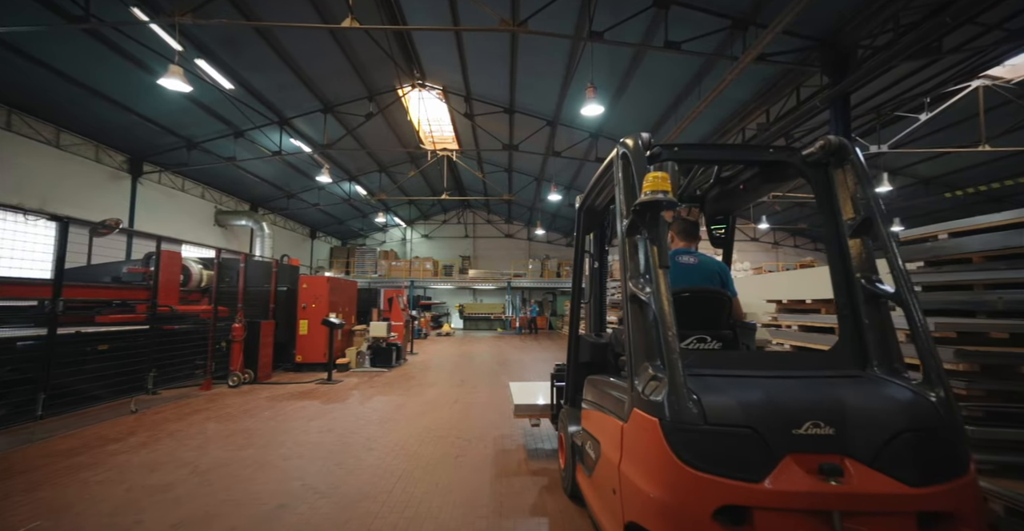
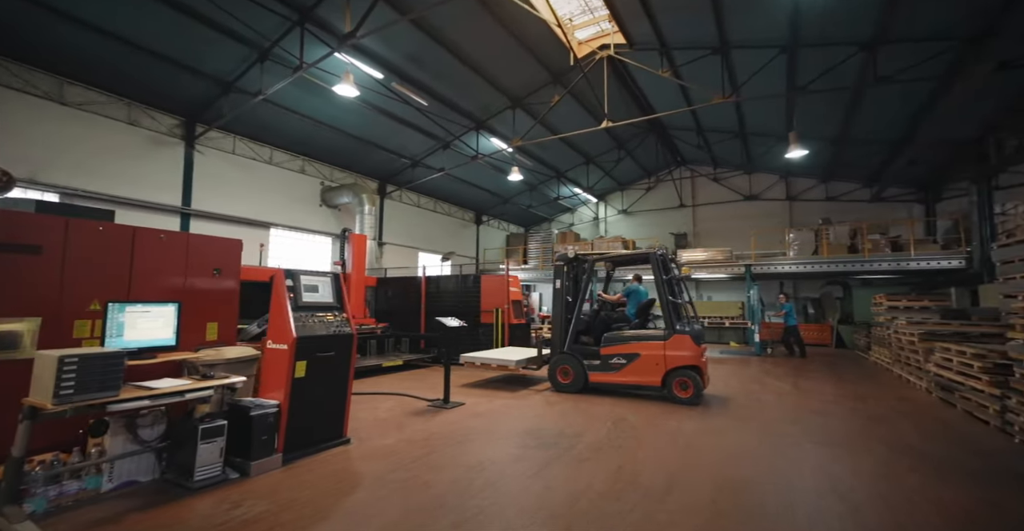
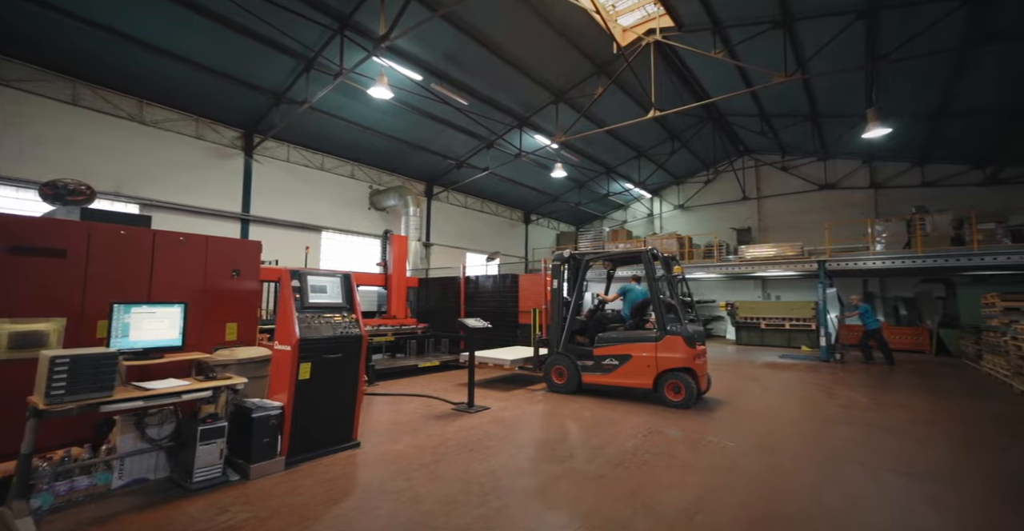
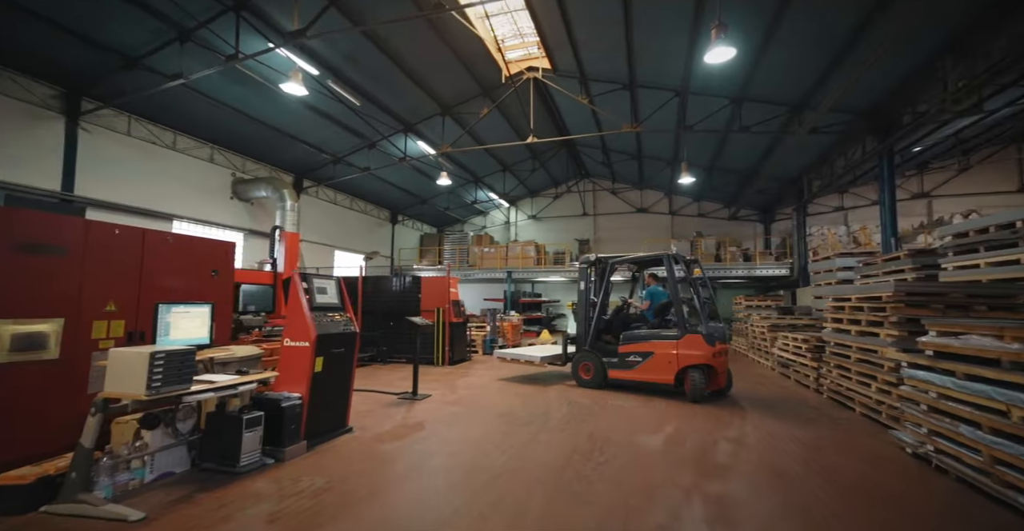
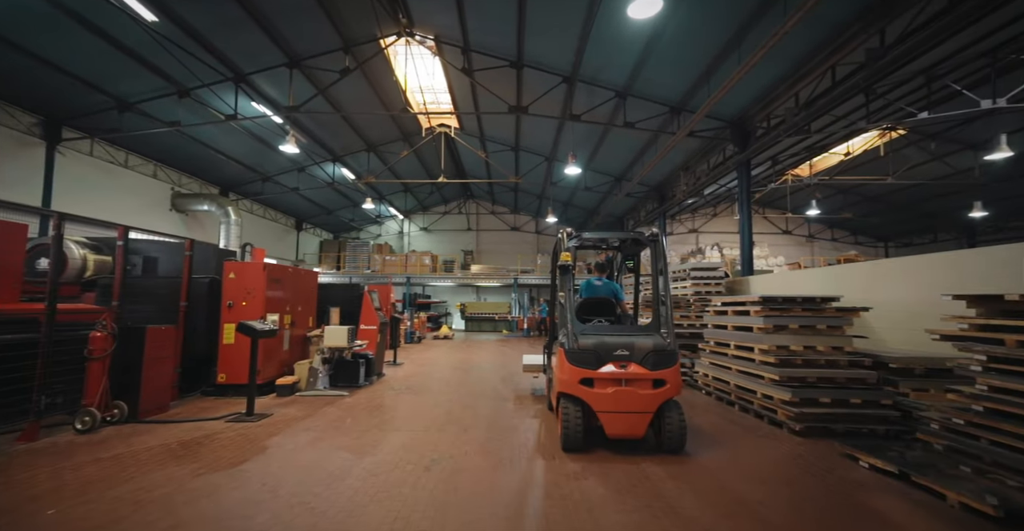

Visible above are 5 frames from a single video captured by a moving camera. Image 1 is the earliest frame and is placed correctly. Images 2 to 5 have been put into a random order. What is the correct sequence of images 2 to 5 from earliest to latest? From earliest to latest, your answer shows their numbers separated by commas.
5, 4, 2, 3
